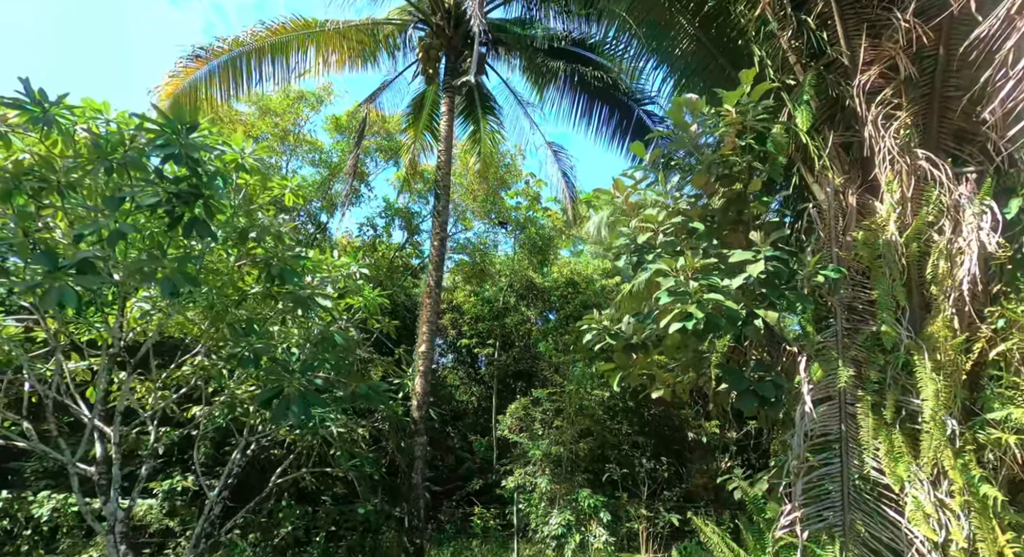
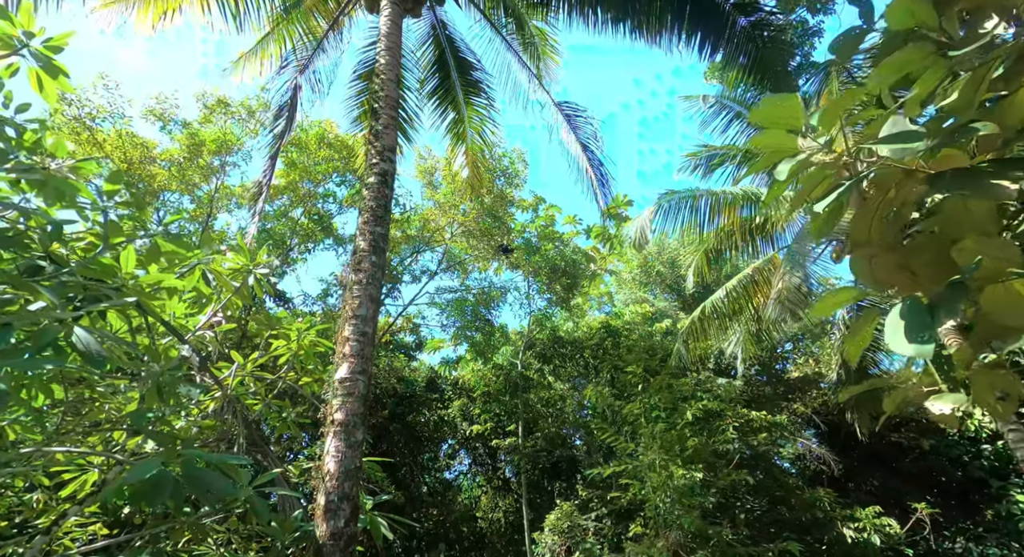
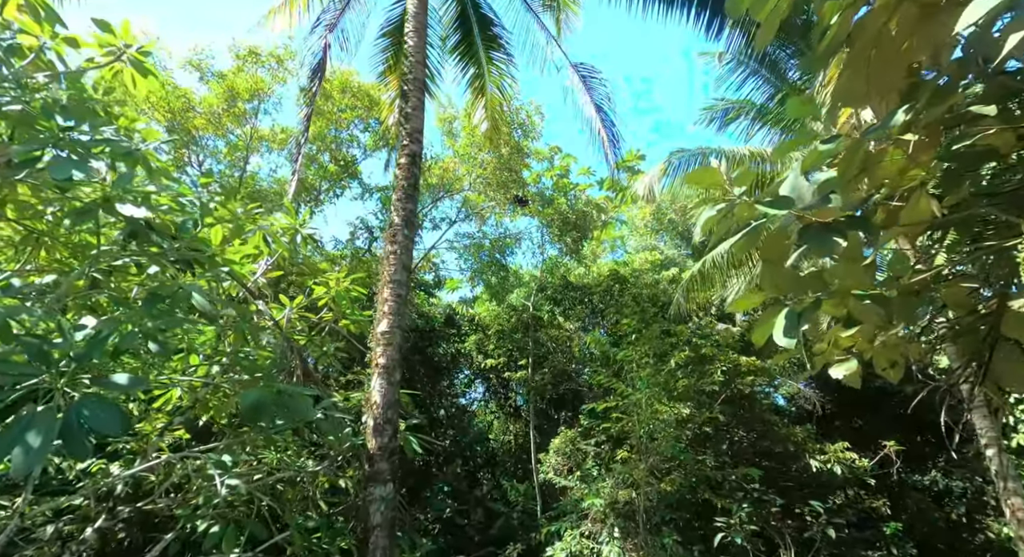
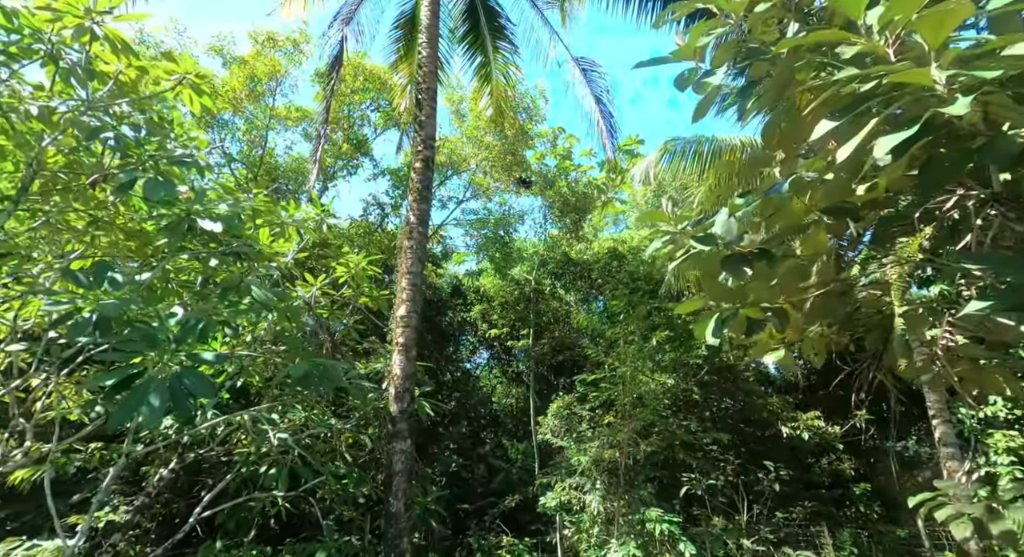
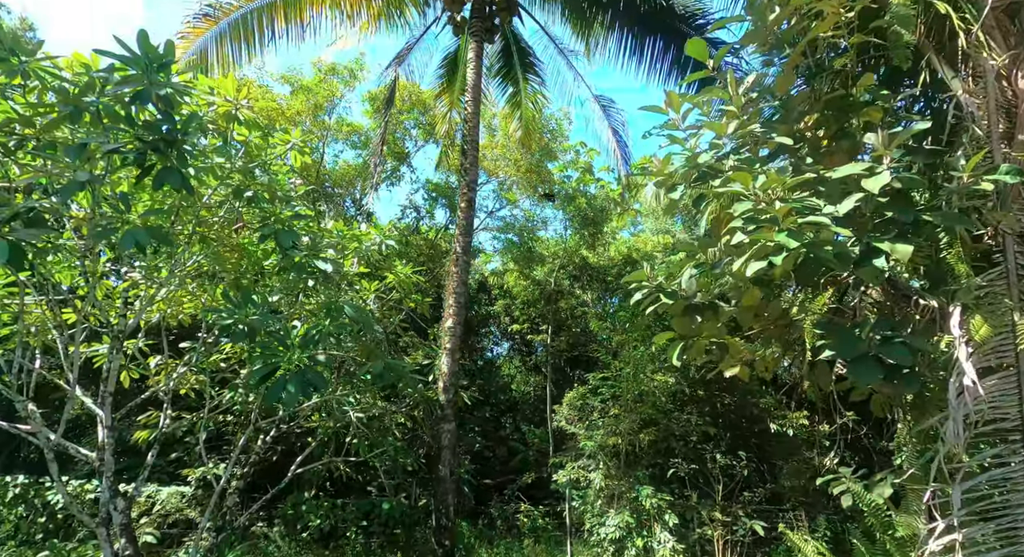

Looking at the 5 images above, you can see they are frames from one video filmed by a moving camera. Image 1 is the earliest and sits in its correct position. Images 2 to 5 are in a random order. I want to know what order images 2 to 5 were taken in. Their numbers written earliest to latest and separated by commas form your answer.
5, 4, 3, 2
